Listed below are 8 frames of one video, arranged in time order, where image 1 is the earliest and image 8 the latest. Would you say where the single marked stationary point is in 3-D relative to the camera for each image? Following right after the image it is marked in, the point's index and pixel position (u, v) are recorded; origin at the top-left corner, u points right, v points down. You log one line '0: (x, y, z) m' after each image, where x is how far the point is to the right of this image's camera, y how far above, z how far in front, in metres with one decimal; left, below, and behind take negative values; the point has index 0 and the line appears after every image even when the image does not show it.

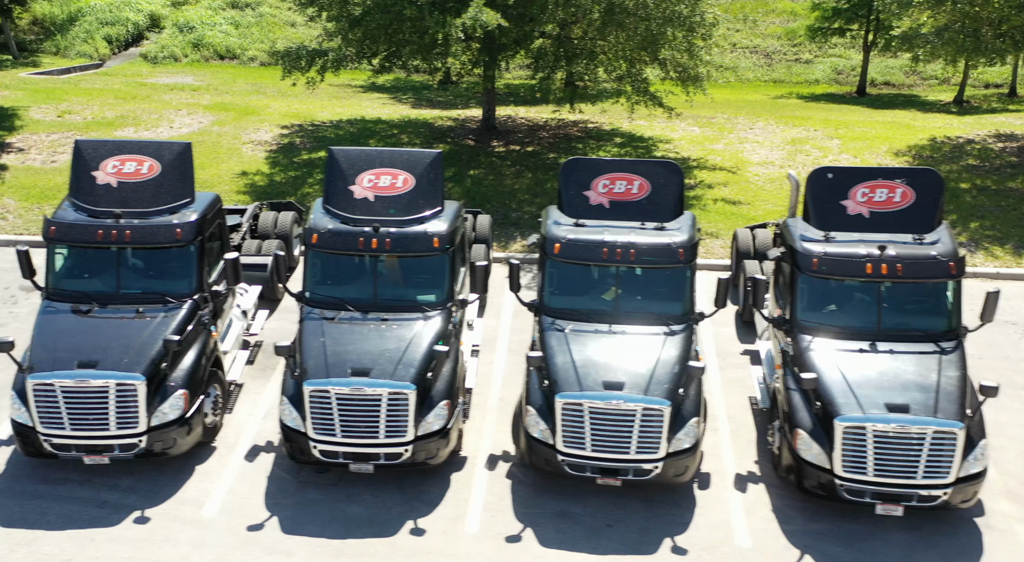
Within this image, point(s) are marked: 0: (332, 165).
0: (-2.2, +1.5, +10.1) m
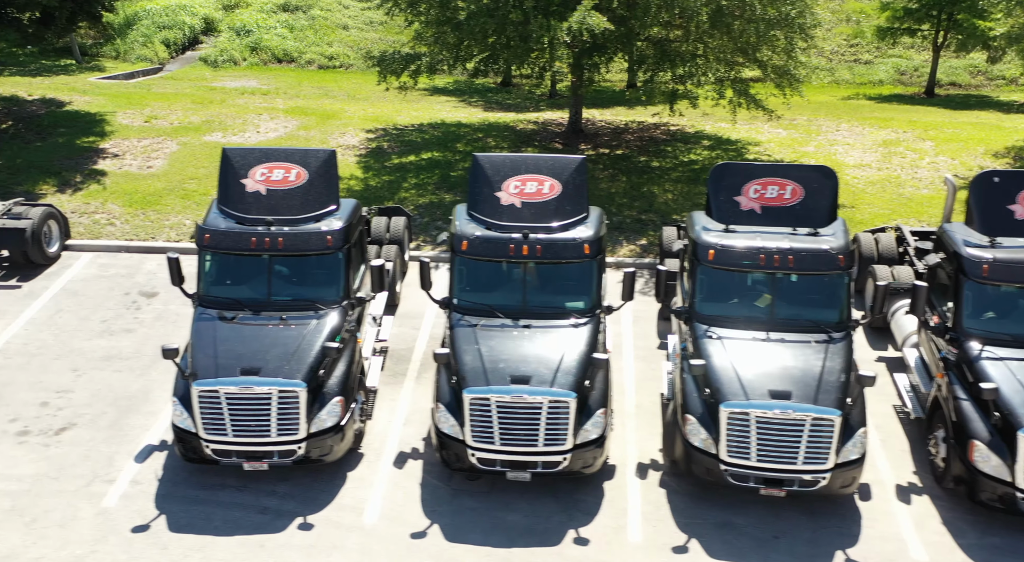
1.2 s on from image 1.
0: (-0.4, +1.4, +10.0) m
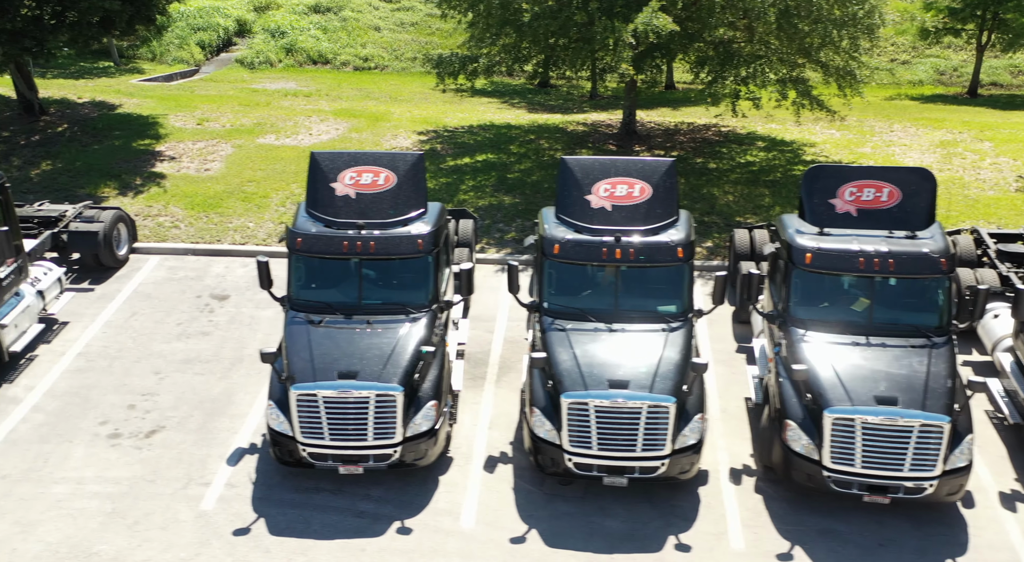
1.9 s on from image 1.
0: (+0.7, +1.4, +10.0) m
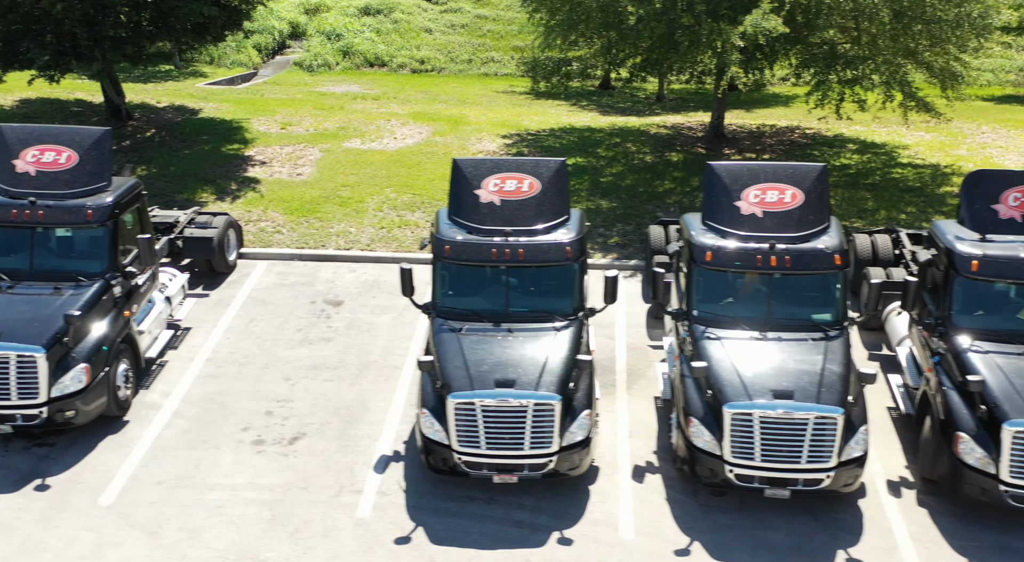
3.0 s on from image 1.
0: (+2.5, +1.3, +9.9) m
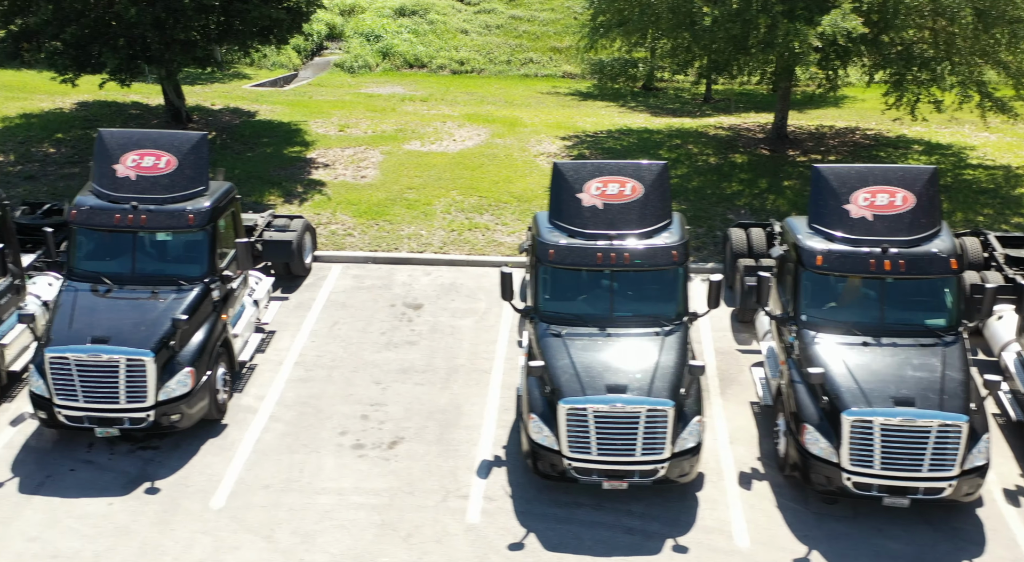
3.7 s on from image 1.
0: (+3.7, +1.2, +9.8) m
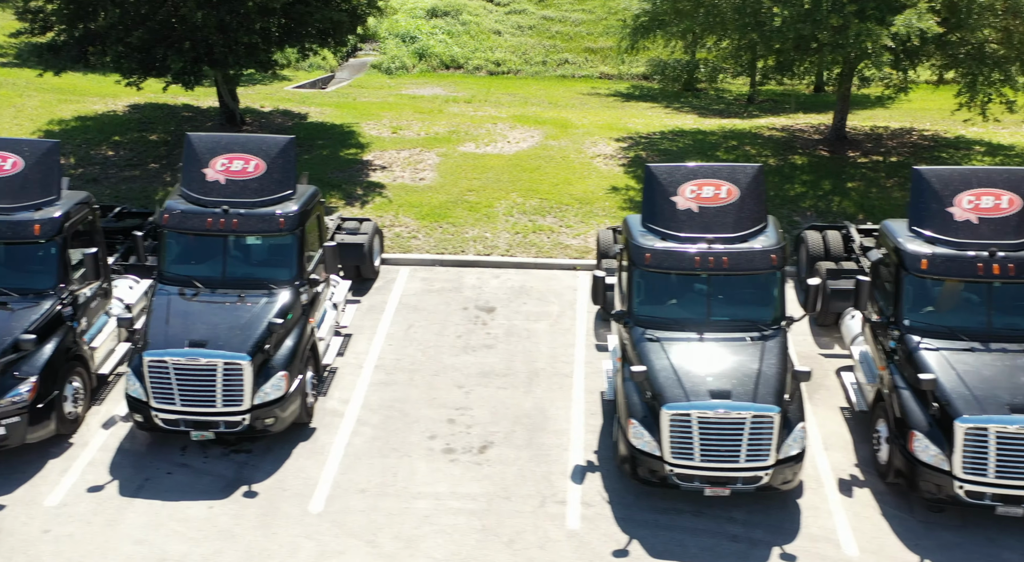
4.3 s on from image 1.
0: (+4.8, +1.2, +9.6) m
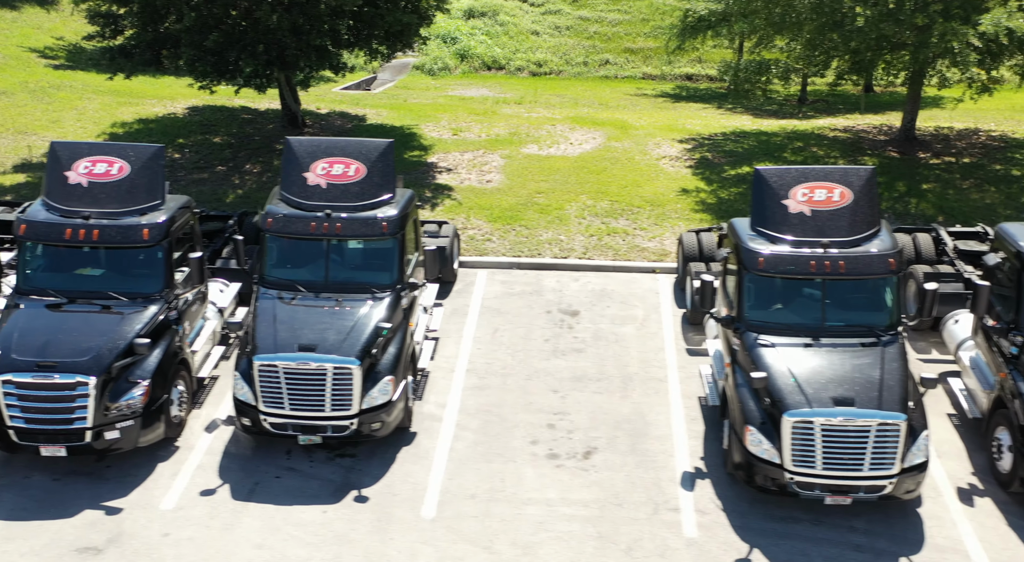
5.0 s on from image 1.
0: (+6.1, +1.1, +9.4) m
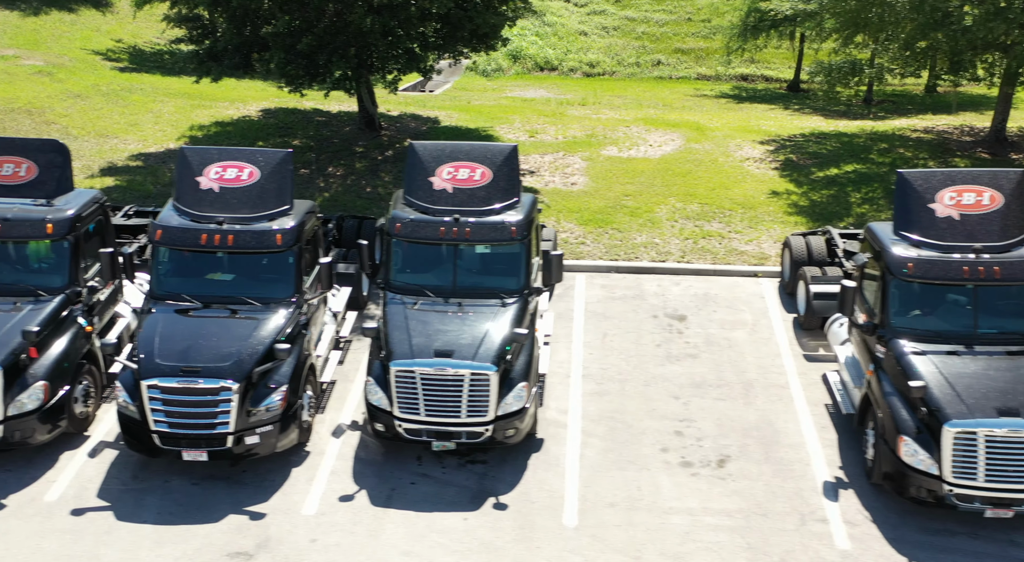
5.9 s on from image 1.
0: (+7.7, +1.0, +9.1) m
